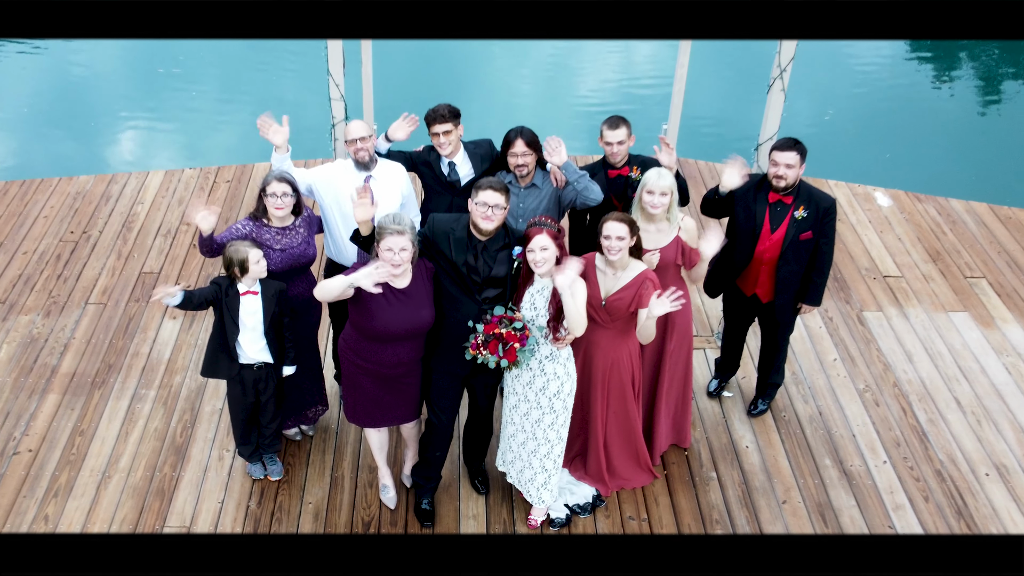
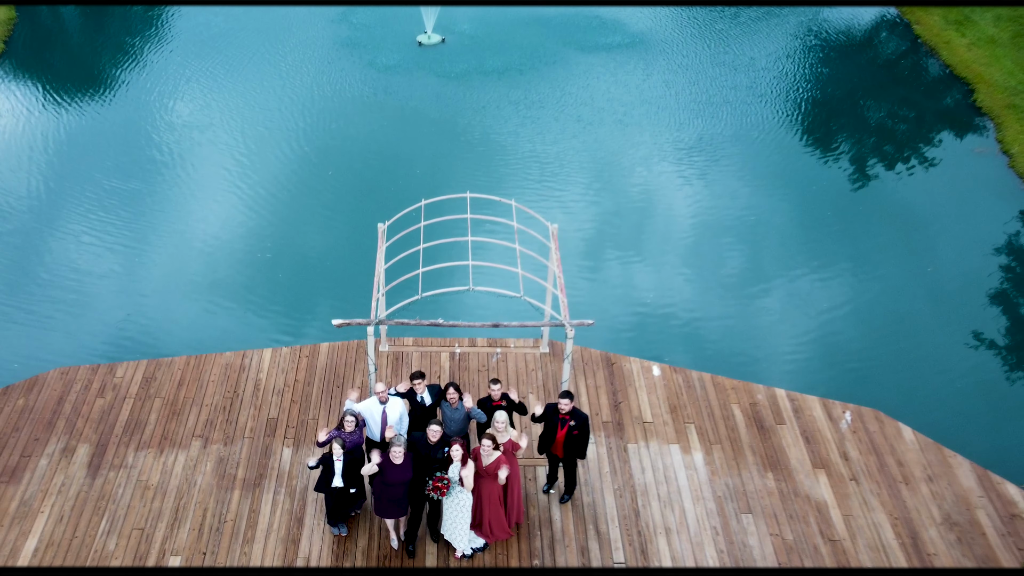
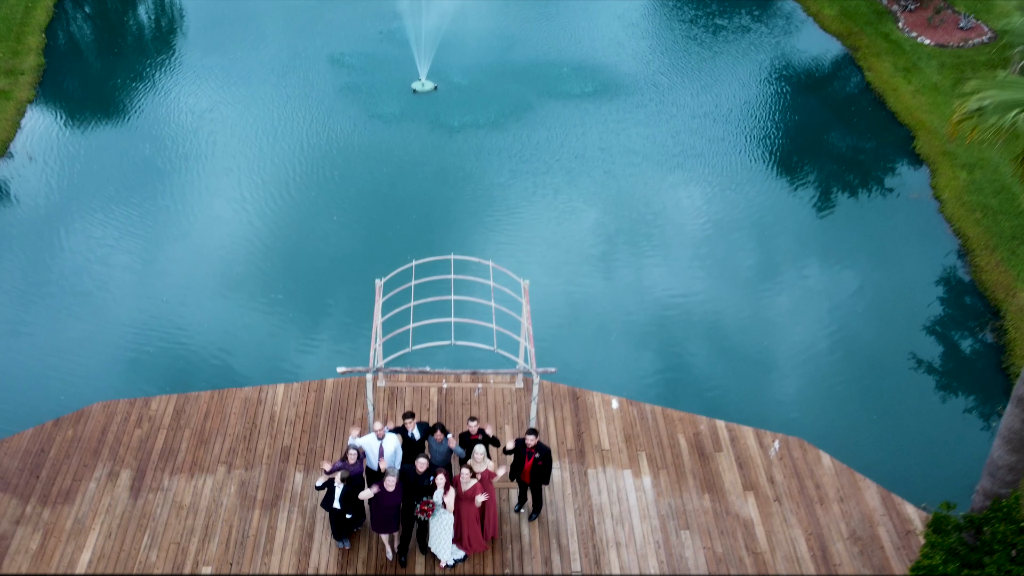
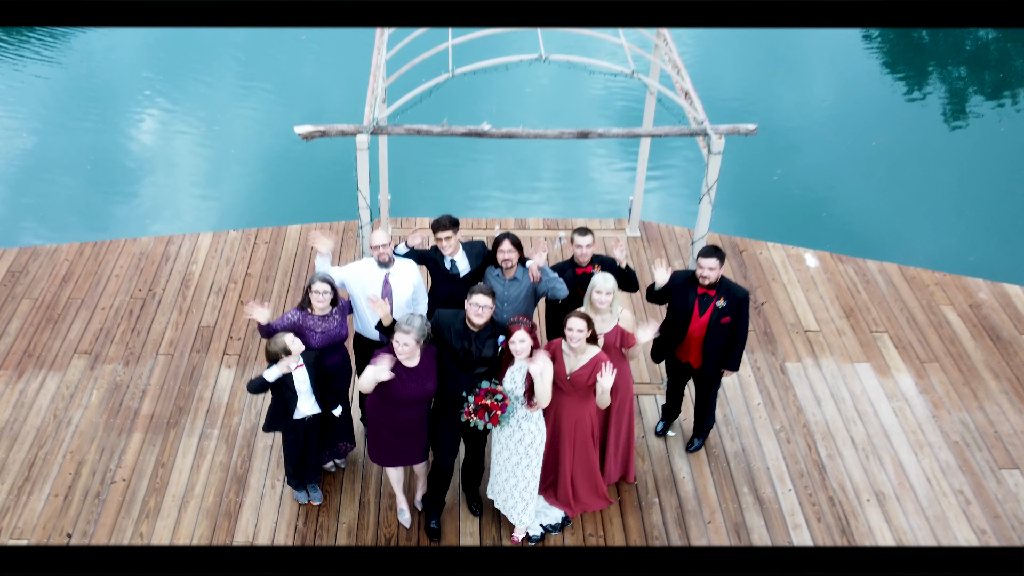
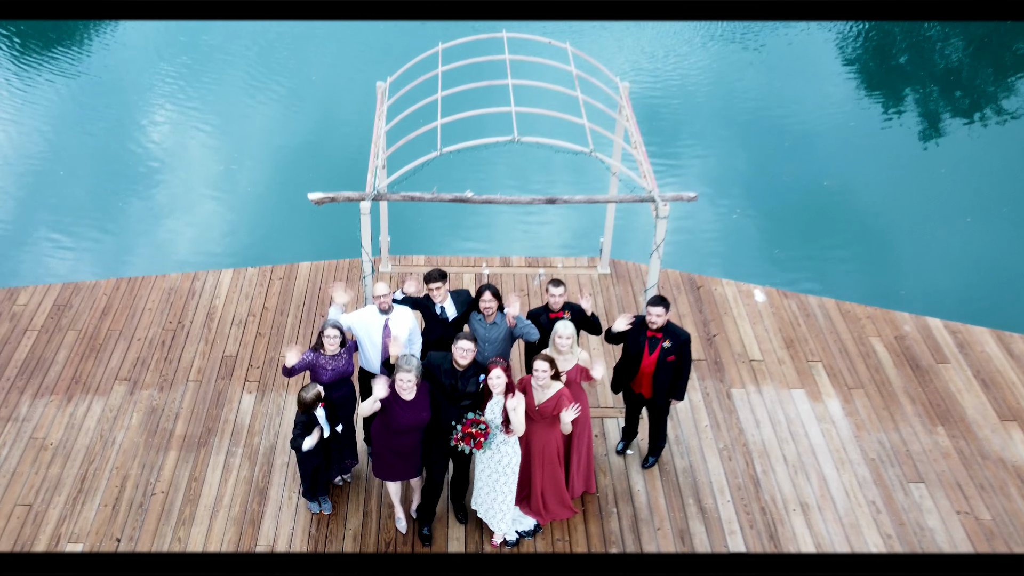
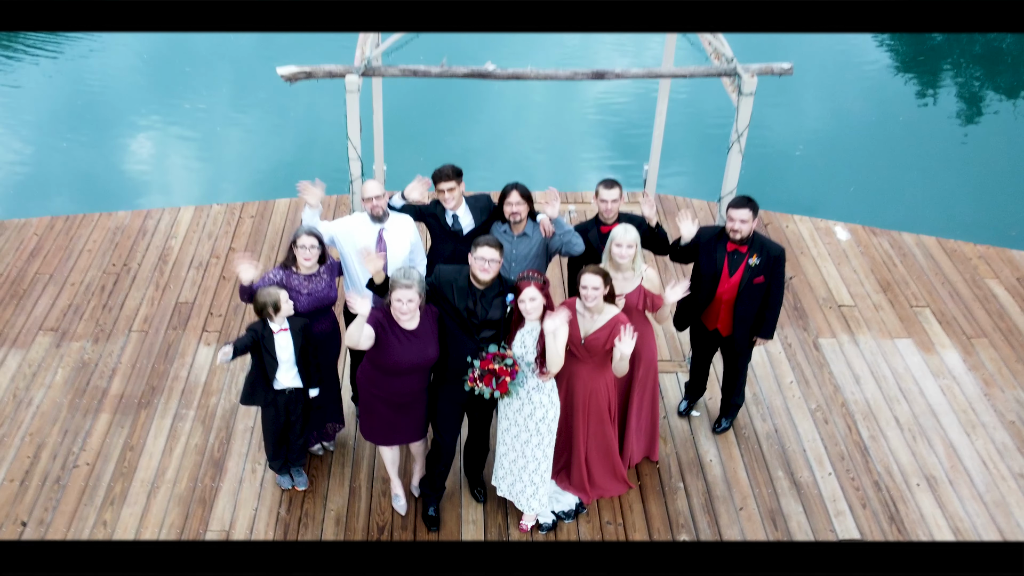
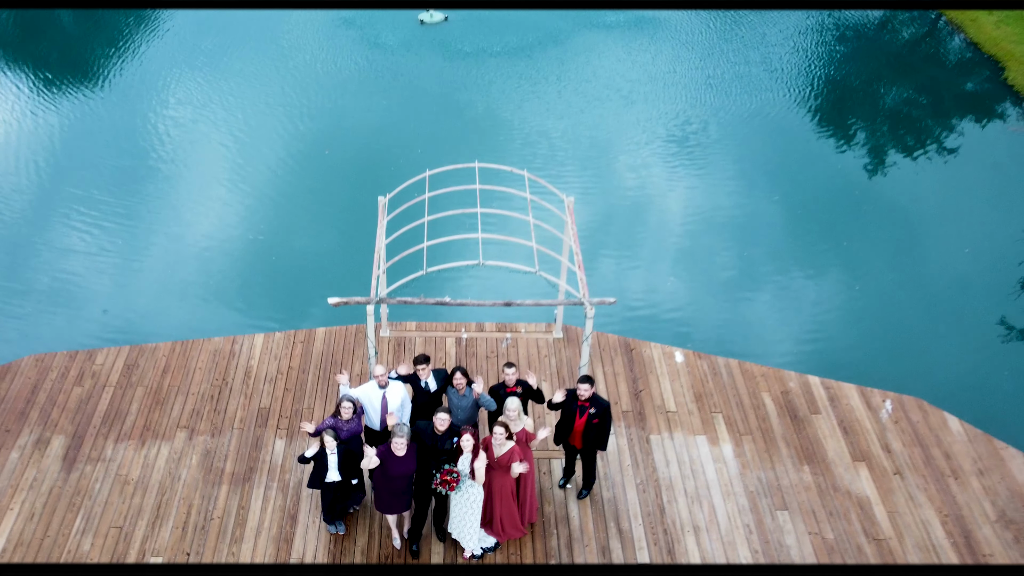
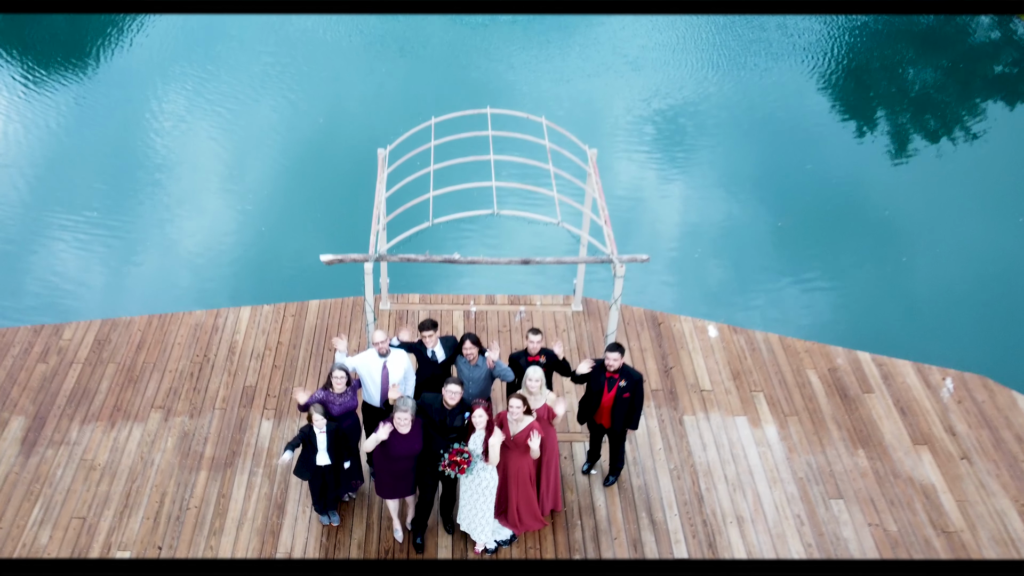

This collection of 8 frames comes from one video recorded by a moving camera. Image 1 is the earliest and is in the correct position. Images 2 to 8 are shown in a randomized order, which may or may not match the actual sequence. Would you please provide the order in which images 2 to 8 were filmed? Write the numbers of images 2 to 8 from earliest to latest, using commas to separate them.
6, 4, 5, 8, 7, 2, 3
